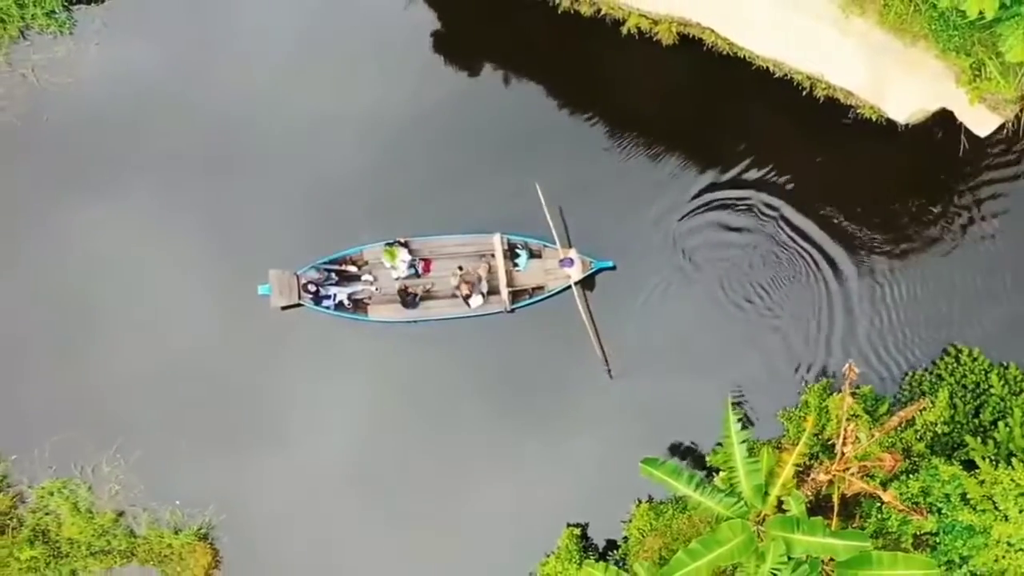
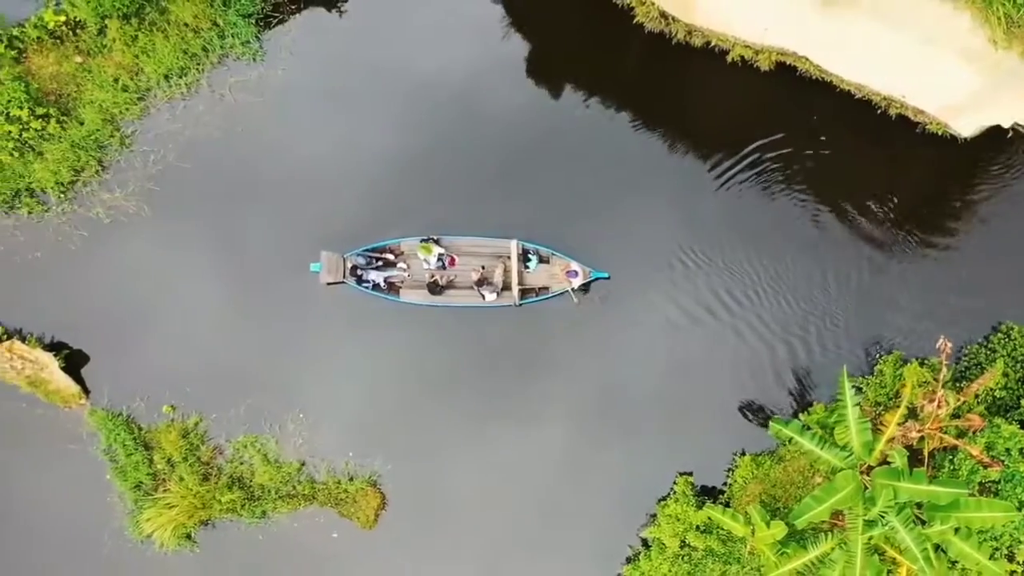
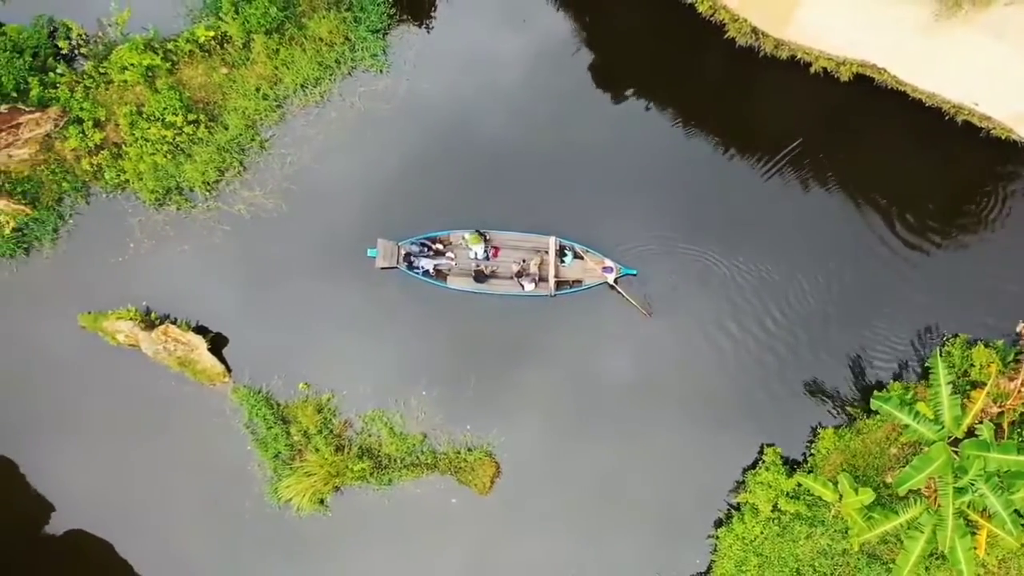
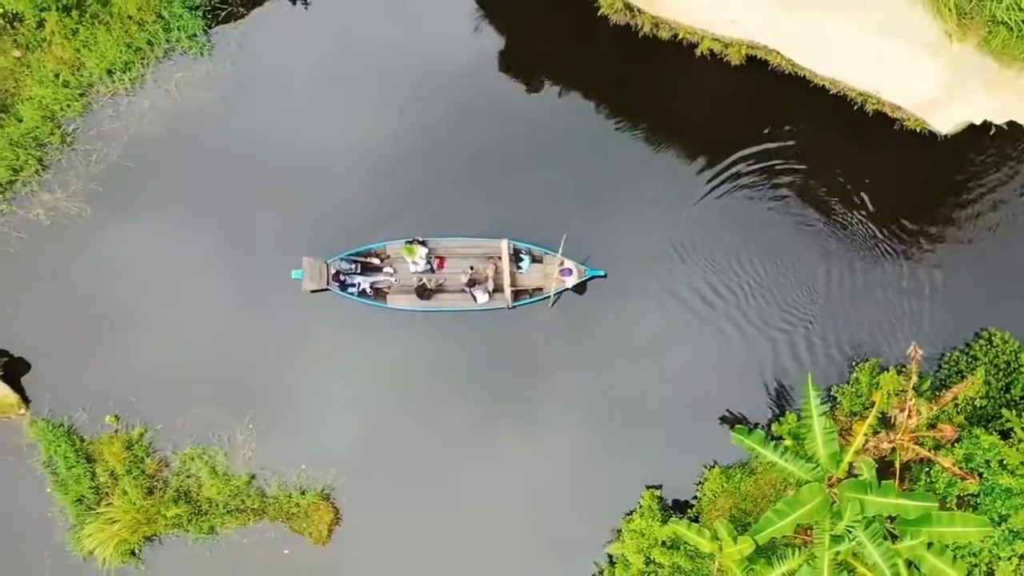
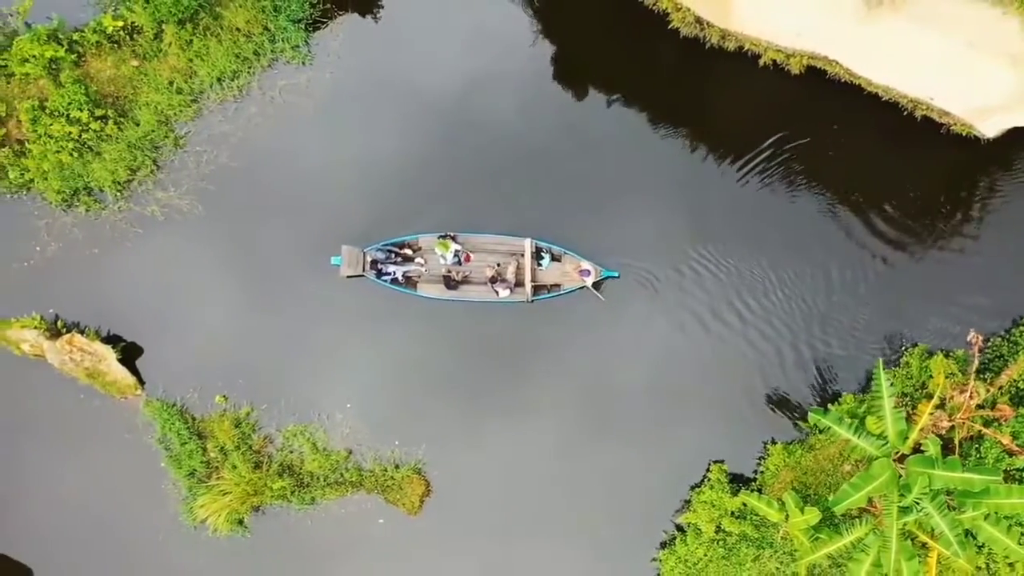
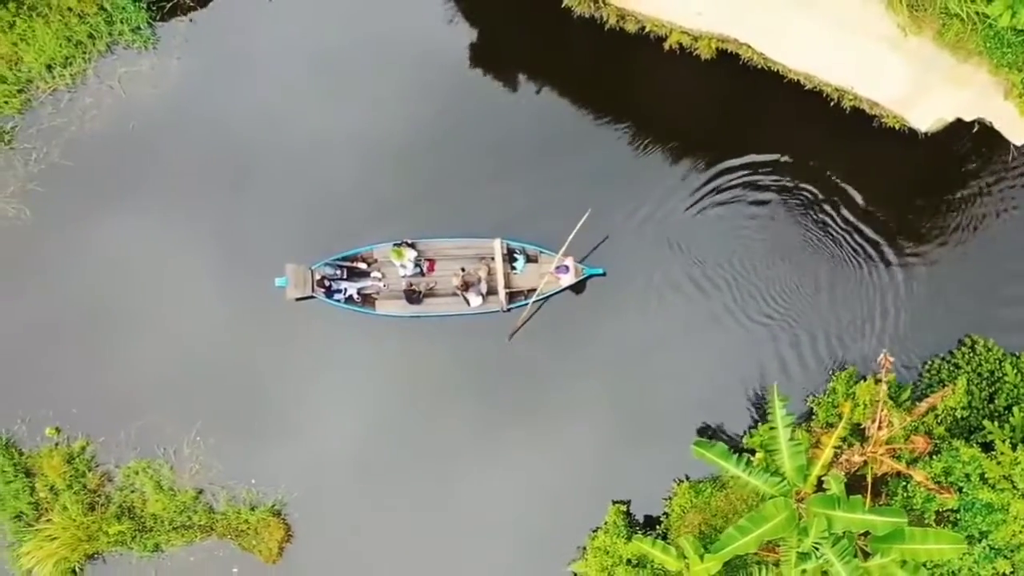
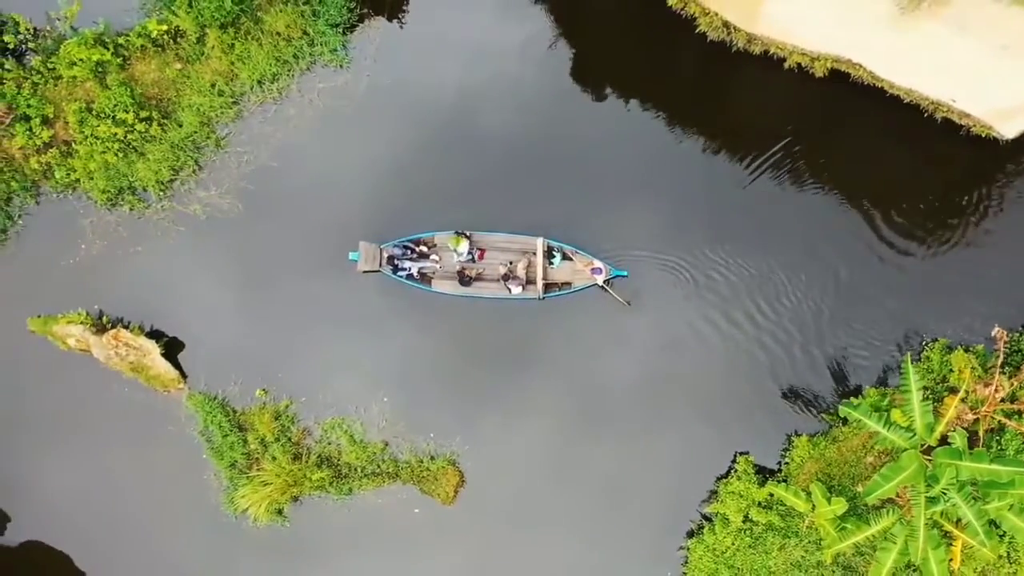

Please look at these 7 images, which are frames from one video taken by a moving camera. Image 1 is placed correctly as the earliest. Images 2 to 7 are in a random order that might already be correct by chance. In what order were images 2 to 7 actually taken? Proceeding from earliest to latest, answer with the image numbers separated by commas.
6, 4, 2, 5, 7, 3
